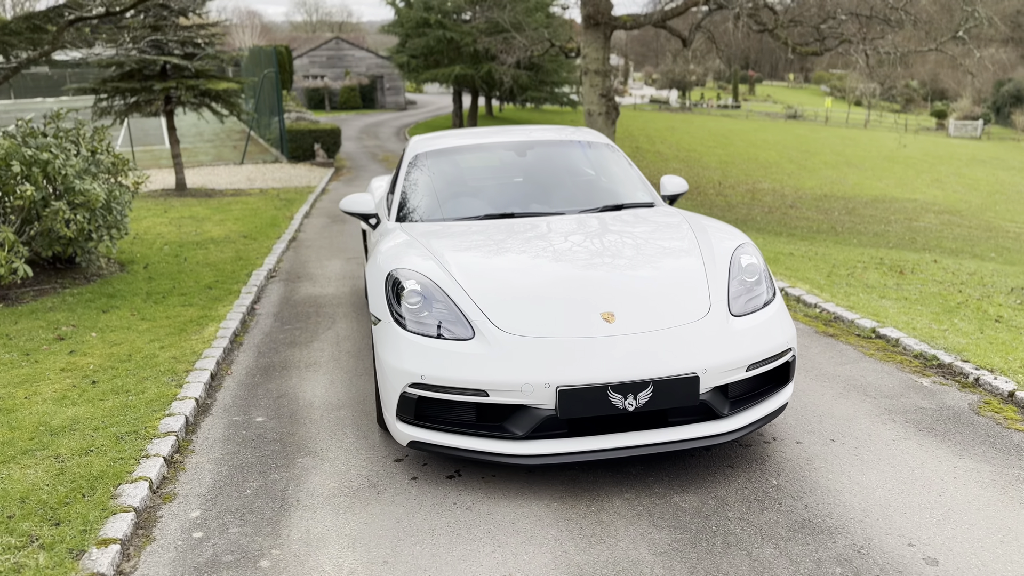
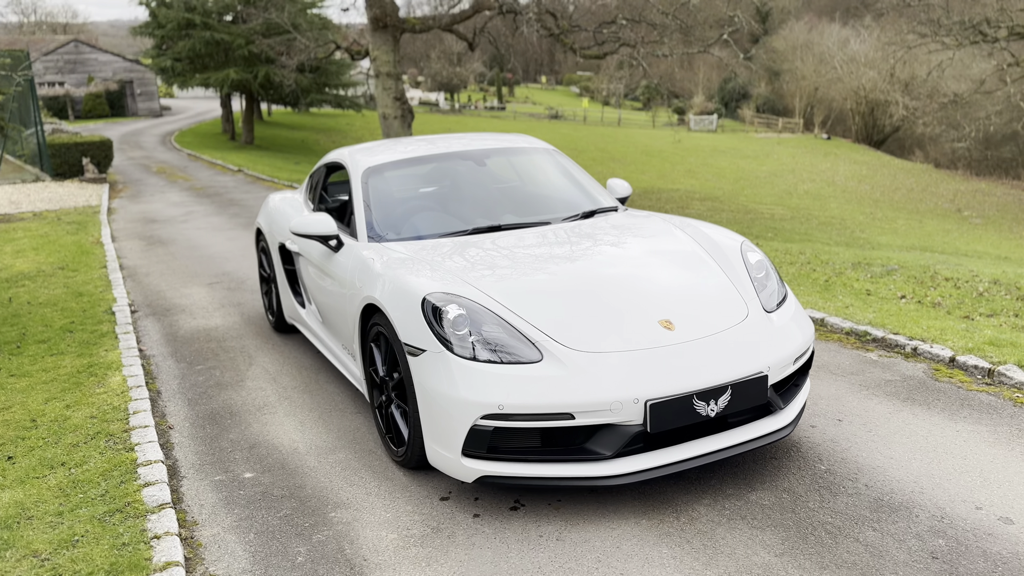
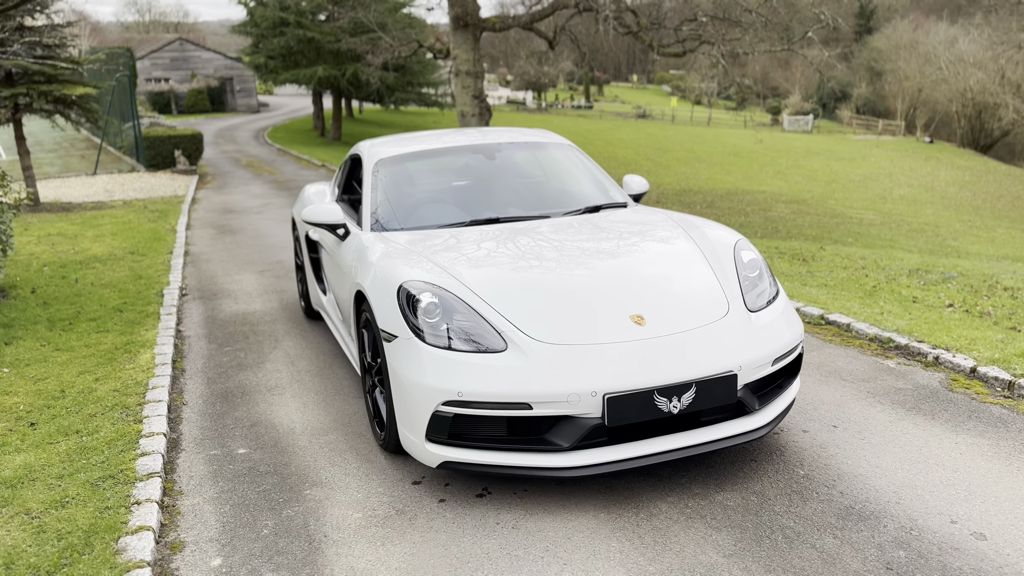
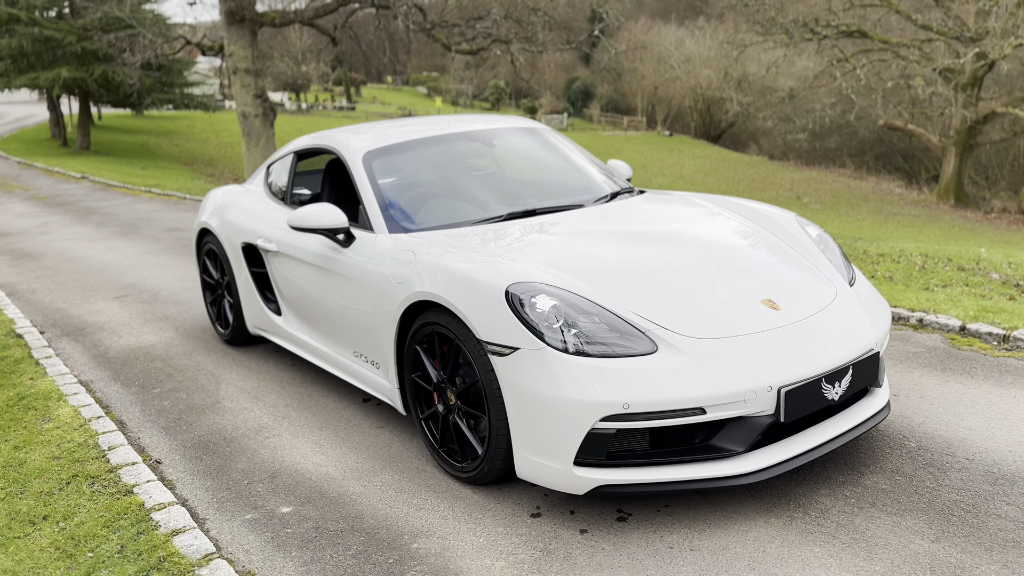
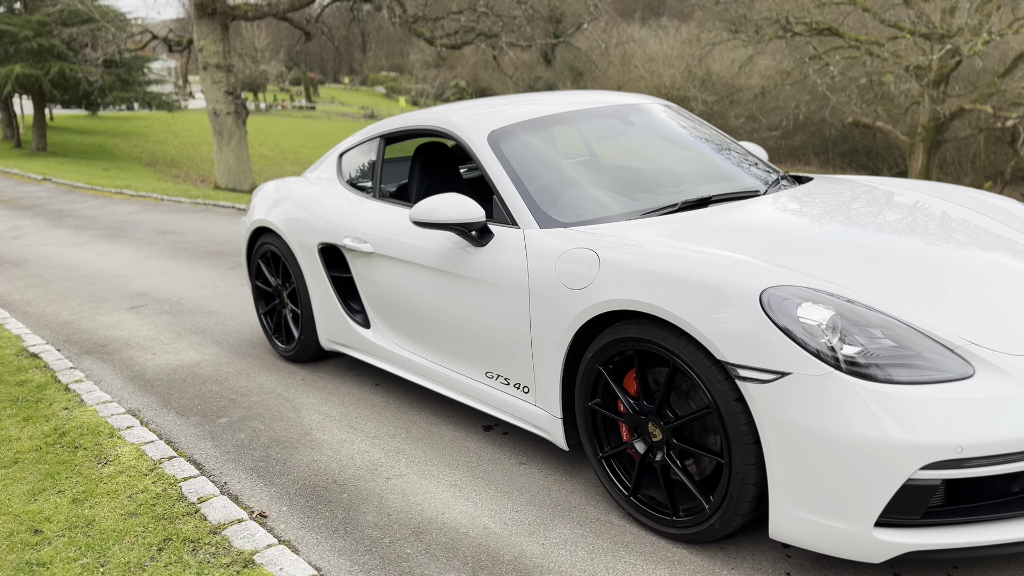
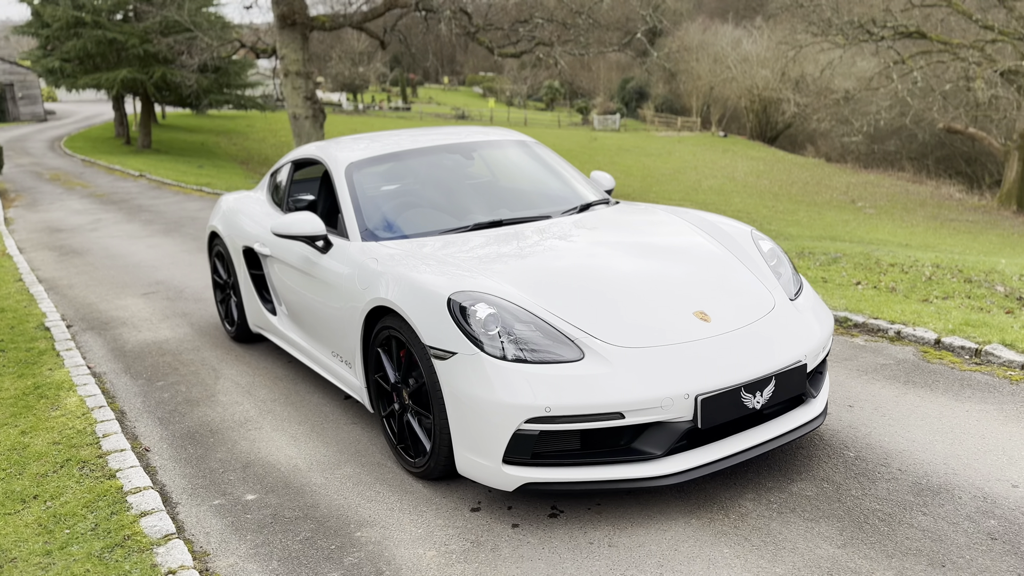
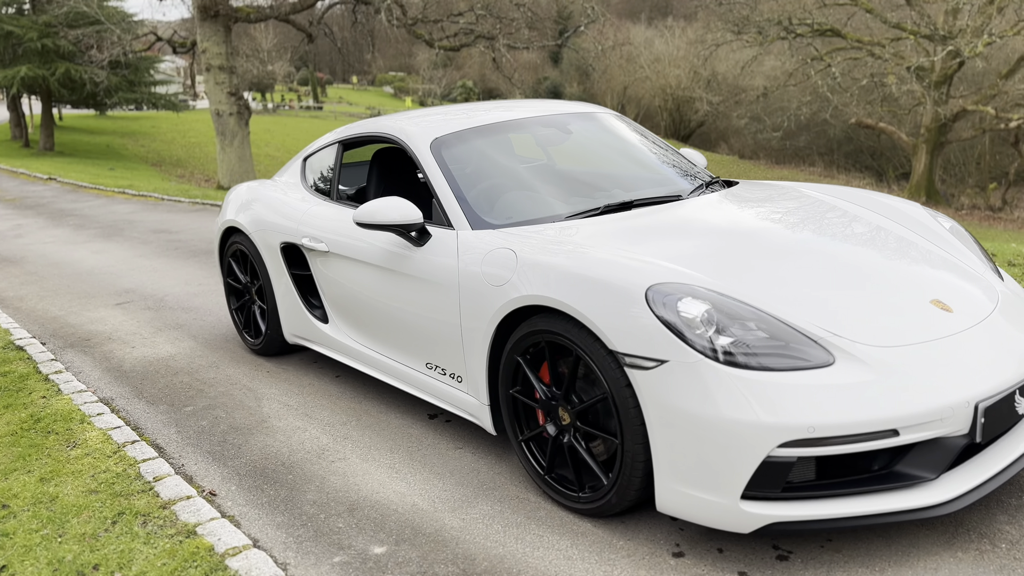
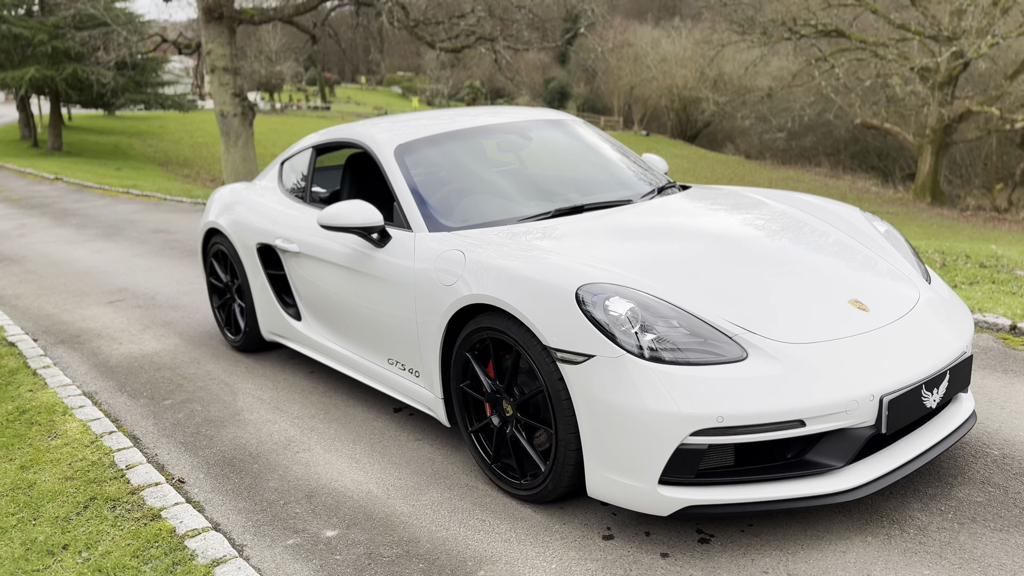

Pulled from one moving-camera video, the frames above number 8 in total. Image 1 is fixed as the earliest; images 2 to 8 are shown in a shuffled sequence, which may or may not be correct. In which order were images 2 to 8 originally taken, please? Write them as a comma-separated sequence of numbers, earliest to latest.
3, 2, 6, 4, 8, 7, 5
